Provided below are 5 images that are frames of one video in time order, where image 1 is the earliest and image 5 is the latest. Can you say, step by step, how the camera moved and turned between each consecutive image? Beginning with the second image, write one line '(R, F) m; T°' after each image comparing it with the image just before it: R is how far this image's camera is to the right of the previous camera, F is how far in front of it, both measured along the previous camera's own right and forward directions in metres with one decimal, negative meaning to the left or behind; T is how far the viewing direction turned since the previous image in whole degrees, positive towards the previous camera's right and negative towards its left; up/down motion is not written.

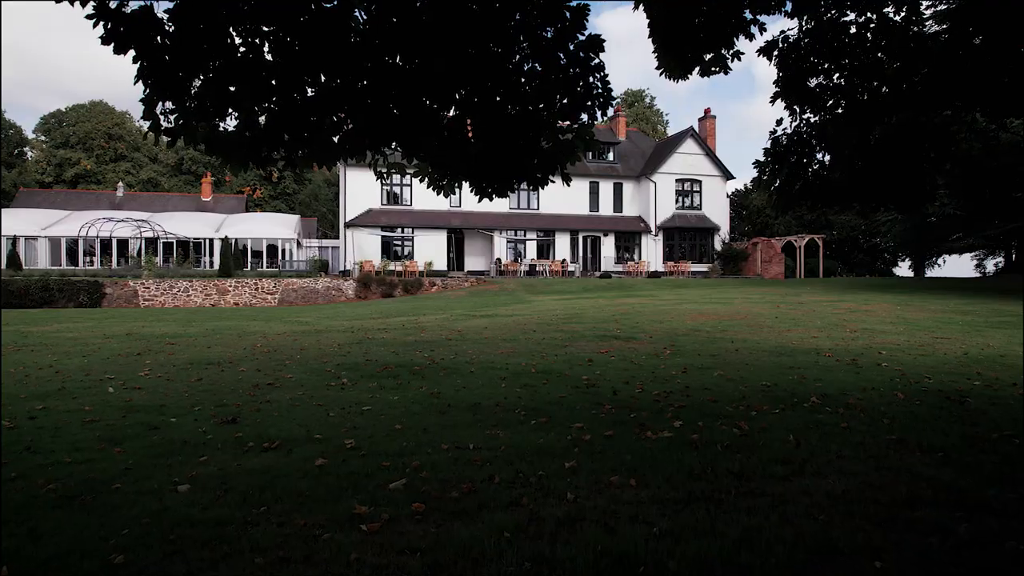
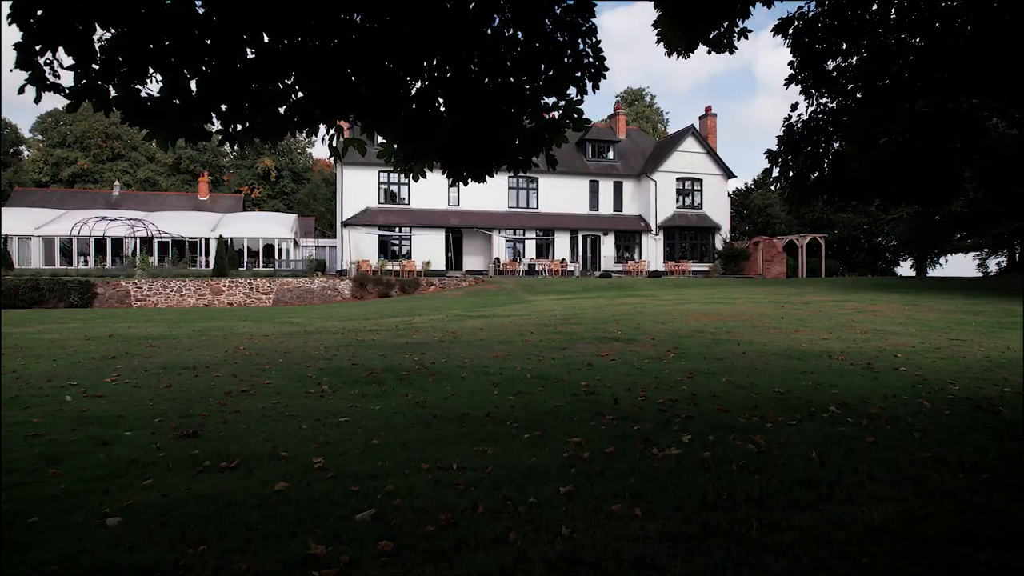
(+0.1, +0.7) m; 0°
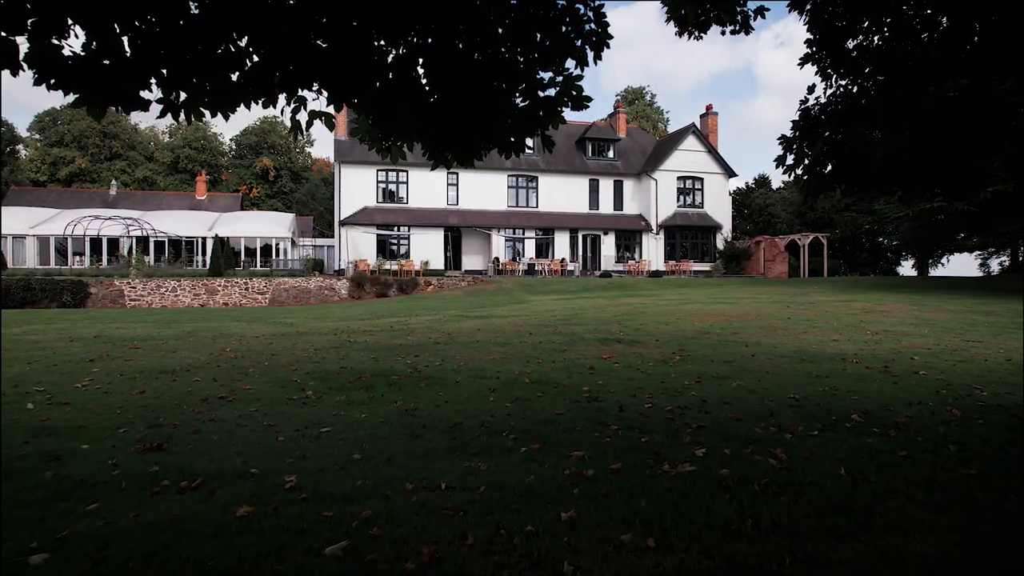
(0.0, +0.6) m; 0°
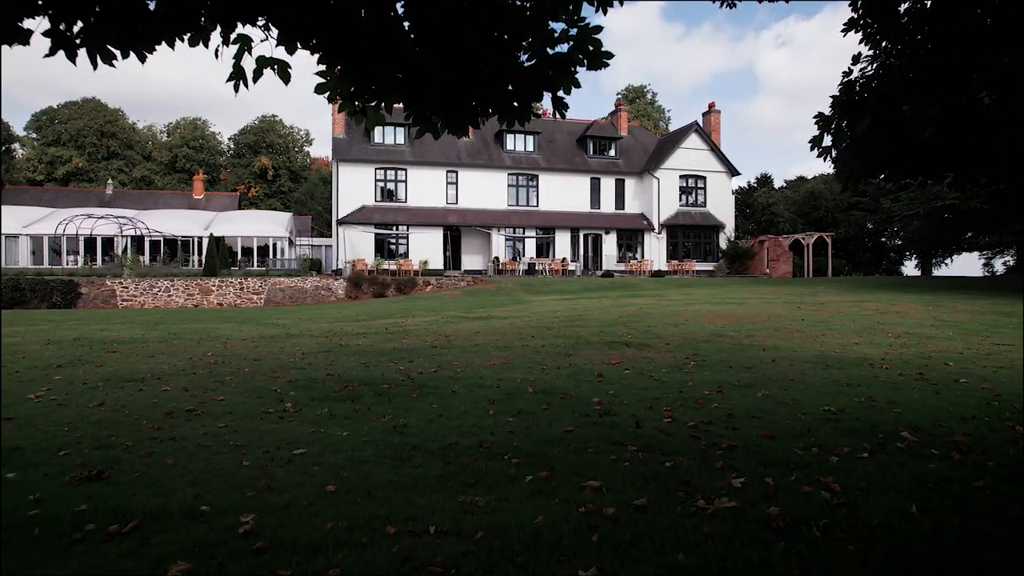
(0.0, +0.8) m; 0°
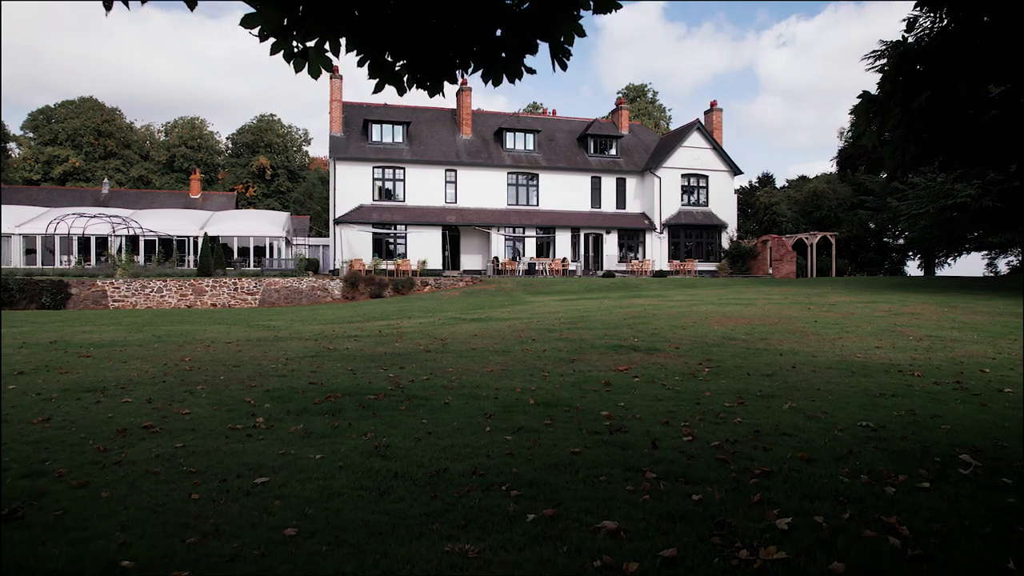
(0.0, +0.8) m; 0°
